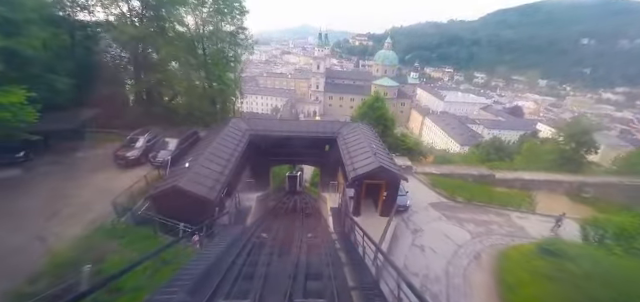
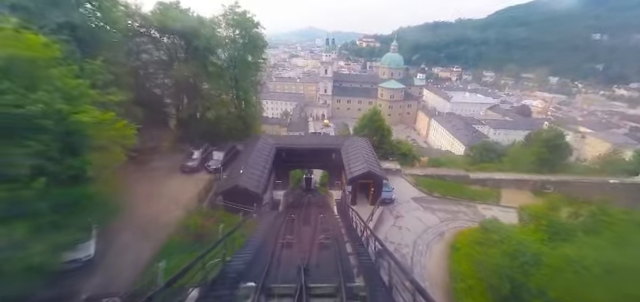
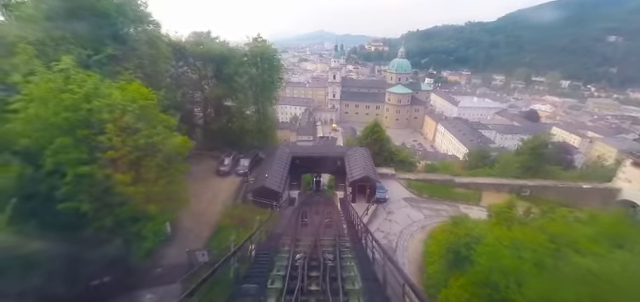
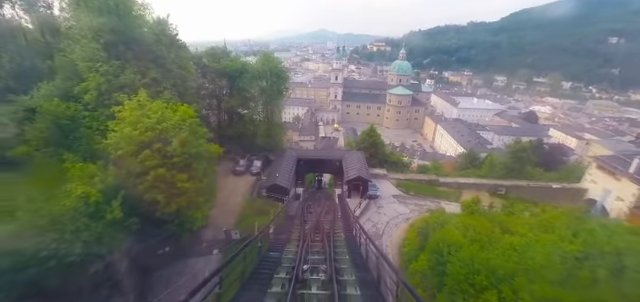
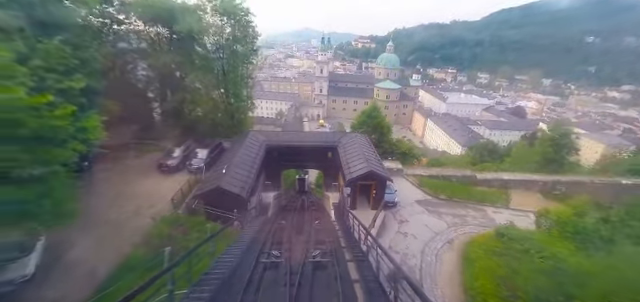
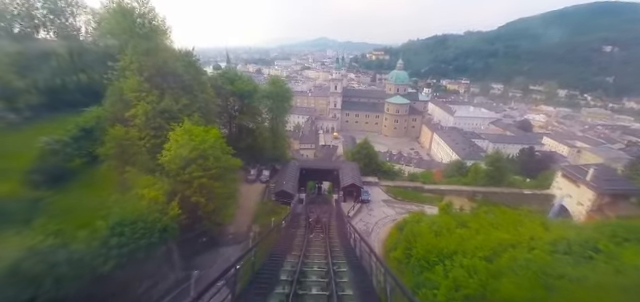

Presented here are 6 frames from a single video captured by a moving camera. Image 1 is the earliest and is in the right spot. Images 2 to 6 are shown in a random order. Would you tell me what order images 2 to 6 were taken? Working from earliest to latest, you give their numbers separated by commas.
5, 2, 3, 4, 6
